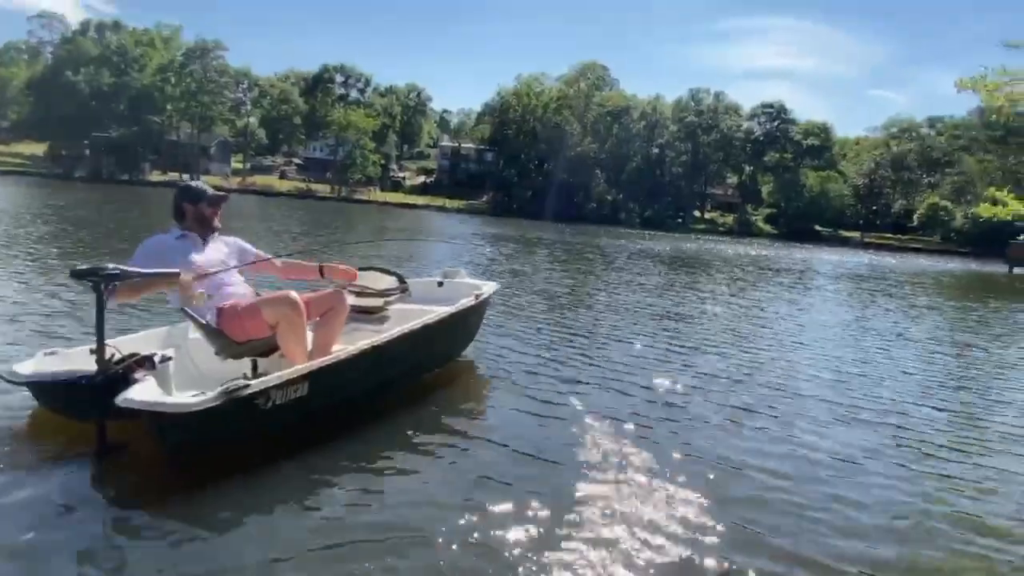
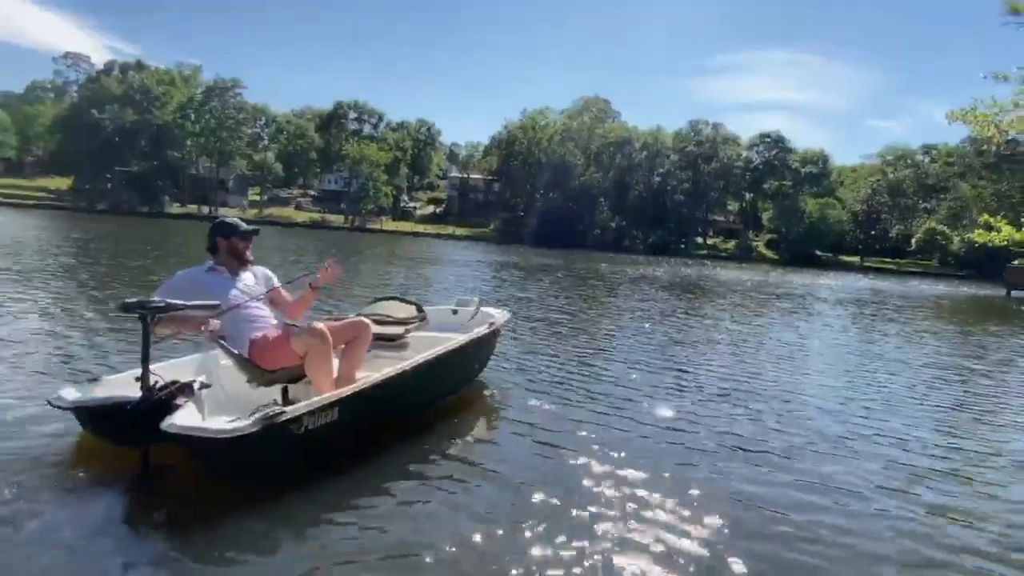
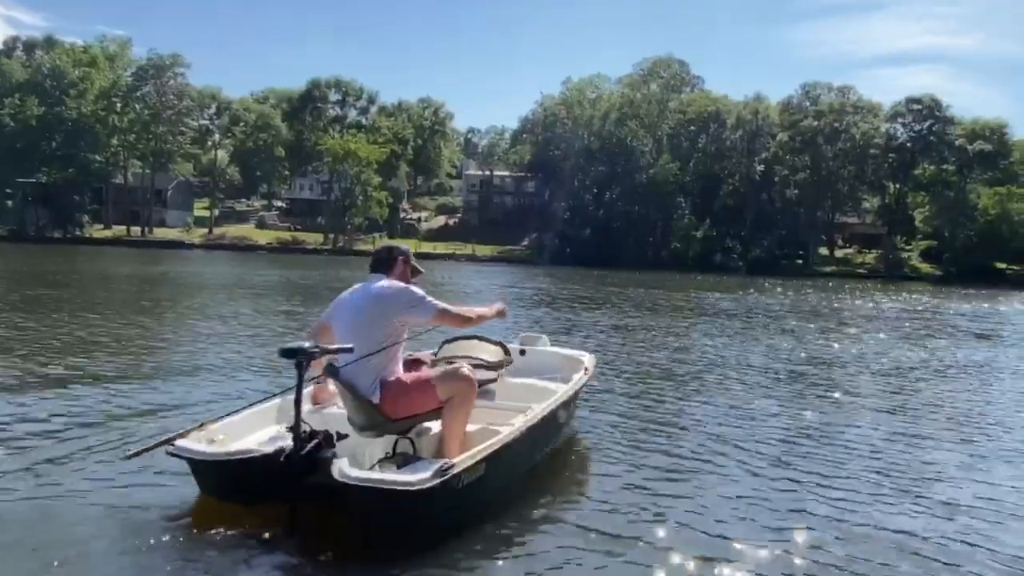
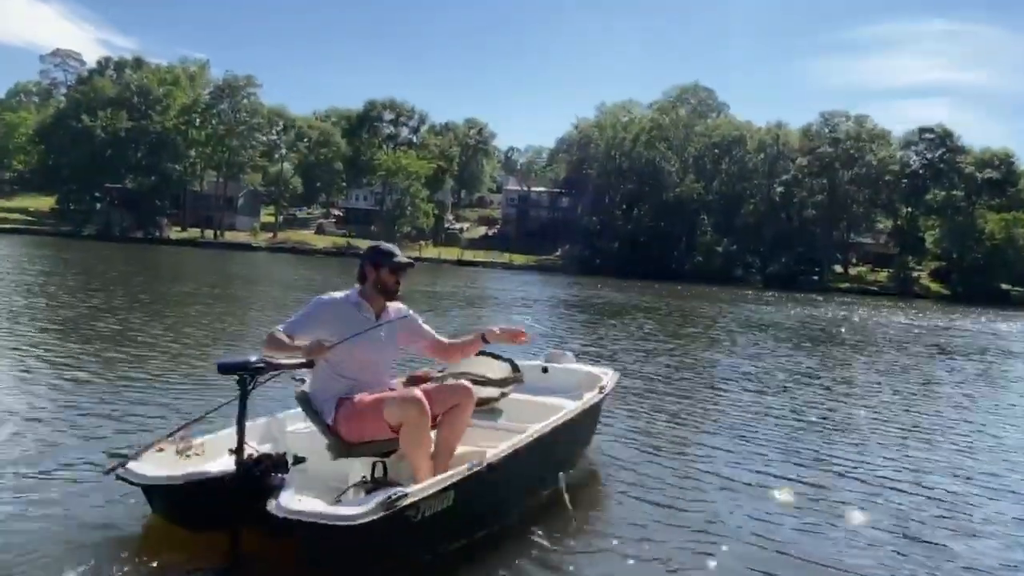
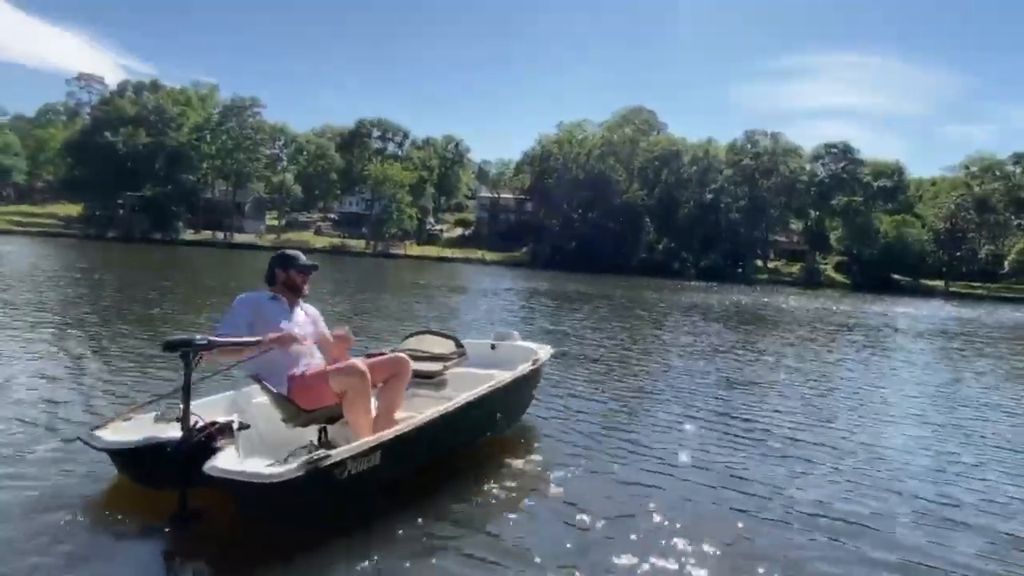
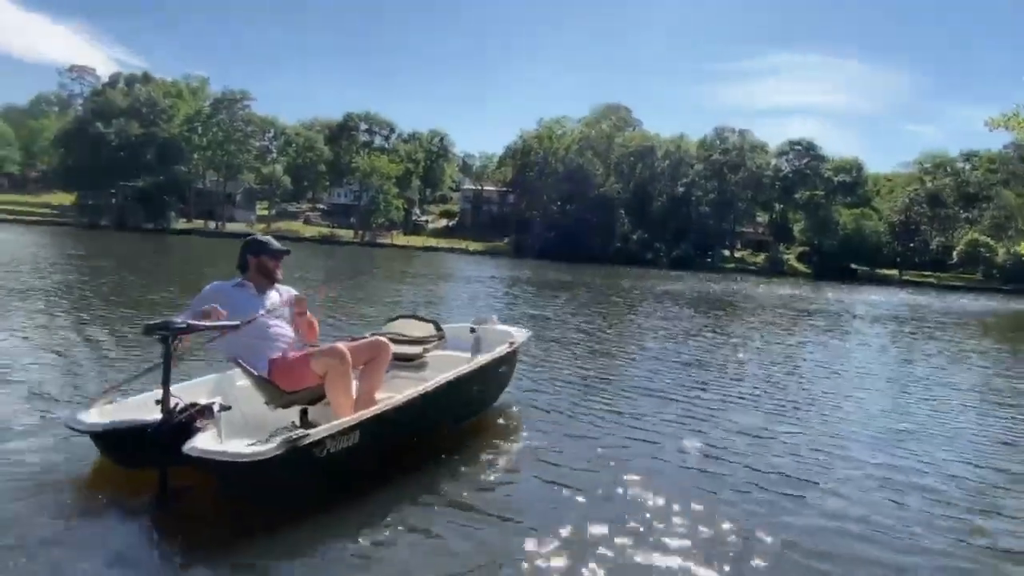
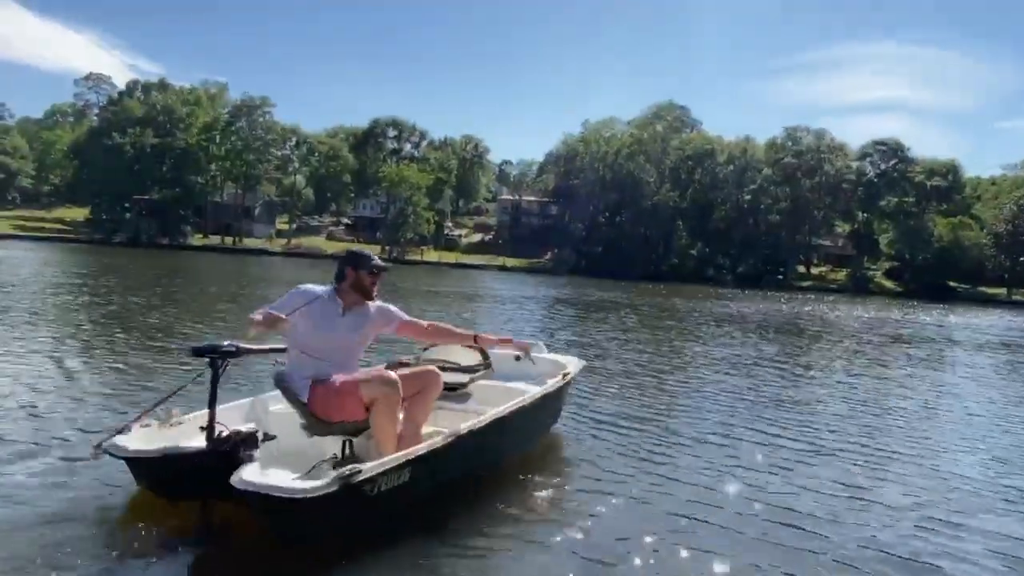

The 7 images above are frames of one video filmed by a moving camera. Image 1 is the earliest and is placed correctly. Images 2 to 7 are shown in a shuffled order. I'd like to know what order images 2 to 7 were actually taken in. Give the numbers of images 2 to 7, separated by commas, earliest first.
2, 6, 5, 7, 4, 3
